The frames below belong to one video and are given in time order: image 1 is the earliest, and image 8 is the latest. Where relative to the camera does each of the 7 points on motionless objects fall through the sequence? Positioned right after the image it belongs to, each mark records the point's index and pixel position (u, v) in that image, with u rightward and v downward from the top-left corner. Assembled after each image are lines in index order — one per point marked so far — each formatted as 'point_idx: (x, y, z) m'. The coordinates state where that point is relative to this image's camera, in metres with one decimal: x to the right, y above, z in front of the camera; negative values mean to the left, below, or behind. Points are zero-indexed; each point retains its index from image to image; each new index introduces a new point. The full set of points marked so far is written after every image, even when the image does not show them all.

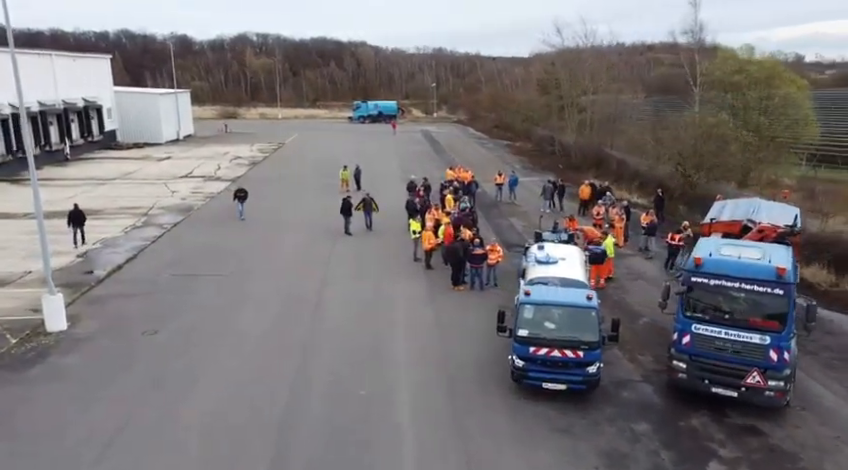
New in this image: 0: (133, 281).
0: (-8.0, -1.3, +18.9) m
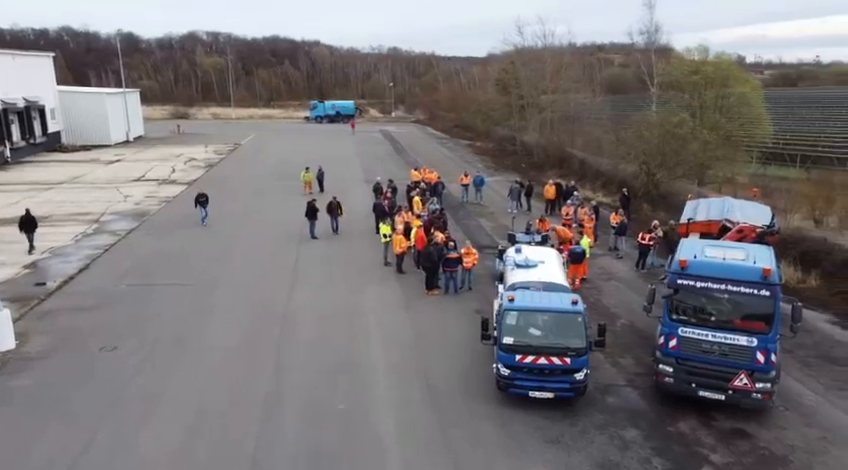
0: (-8.7, -1.5, +17.9) m
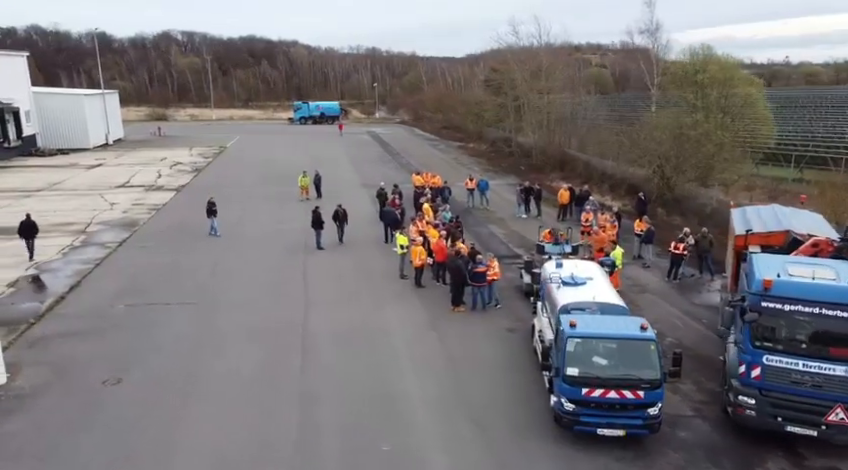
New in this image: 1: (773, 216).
0: (-8.1, -1.9, +16.2) m
1: (+7.8, +0.4, +15.4) m
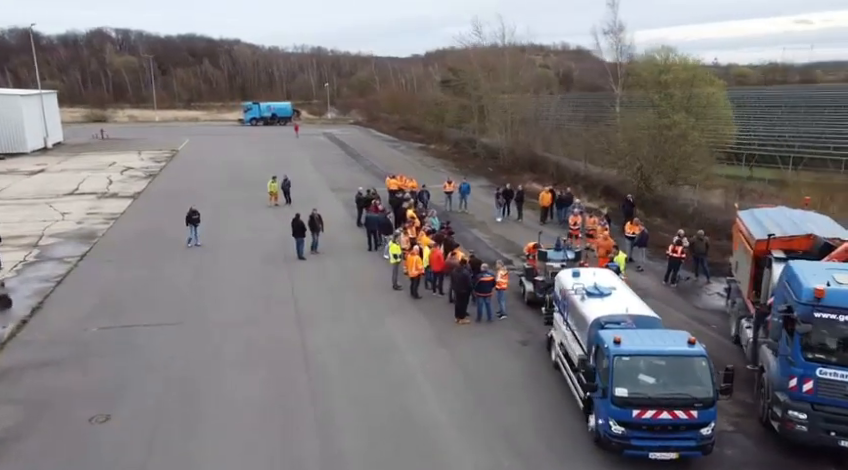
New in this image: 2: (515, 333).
0: (-7.9, -2.3, +14.7) m
1: (+7.9, +0.4, +15.1) m
2: (+2.1, -2.2, +15.6) m
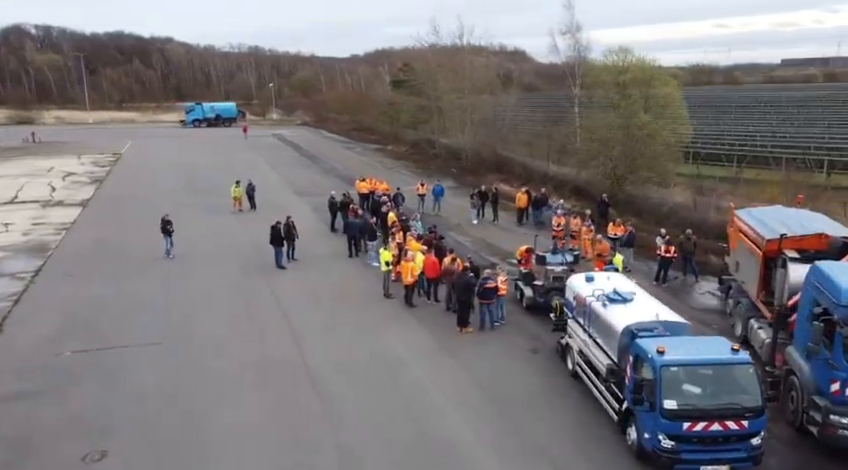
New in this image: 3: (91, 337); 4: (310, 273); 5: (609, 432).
0: (-7.8, -2.6, +13.2) m
1: (+8.0, +0.4, +15.1) m
2: (+2.1, -2.3, +15.1) m
3: (-7.2, -2.2, +14.9) m
4: (-3.3, -1.1, +19.7) m
5: (+3.0, -3.2, +11.3) m
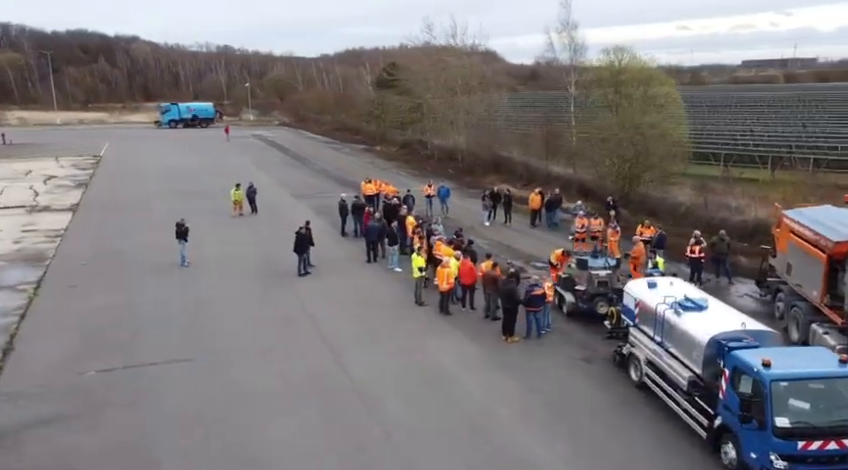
0: (-6.7, -2.7, +12.0) m
1: (+8.9, +0.4, +14.6) m
2: (+3.1, -2.4, +14.3) m
3: (-6.2, -2.4, +13.7) m
4: (-2.6, -1.2, +18.7) m
5: (+4.2, -3.3, +10.6) m
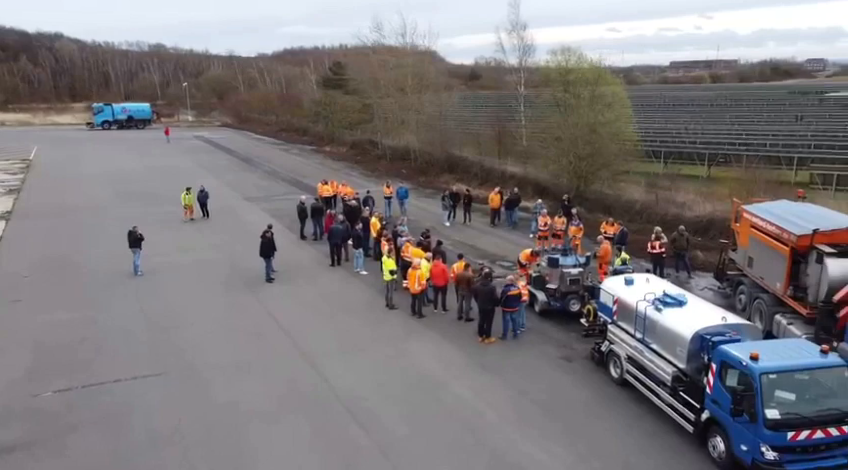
0: (-6.9, -2.9, +11.2) m
1: (+8.3, +0.5, +15.2) m
2: (+2.6, -2.4, +14.4) m
3: (-6.6, -2.5, +12.9) m
4: (-3.4, -1.3, +18.2) m
5: (+4.0, -3.3, +10.8) m
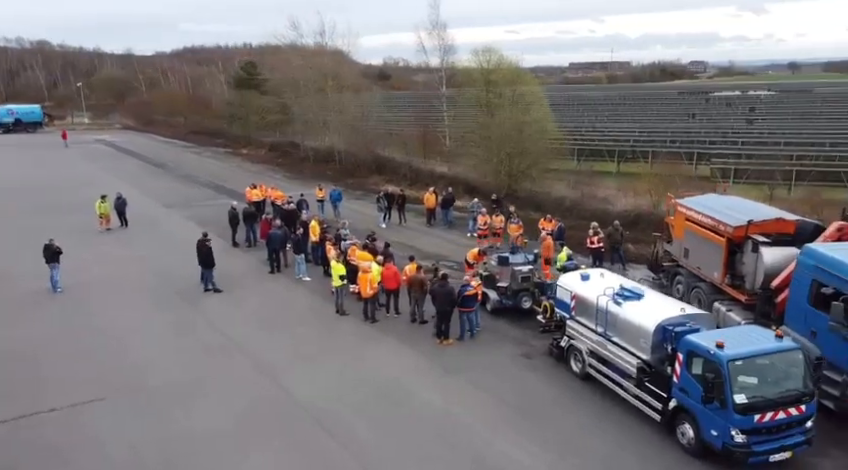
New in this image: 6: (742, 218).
0: (-7.3, -3.2, +10.2) m
1: (+7.2, +0.7, +16.1) m
2: (+1.7, -2.3, +14.5) m
3: (-7.2, -2.8, +11.9) m
4: (-4.8, -1.5, +17.6) m
5: (+3.7, -3.2, +11.1) m
6: (+6.8, +0.3, +14.7) m
